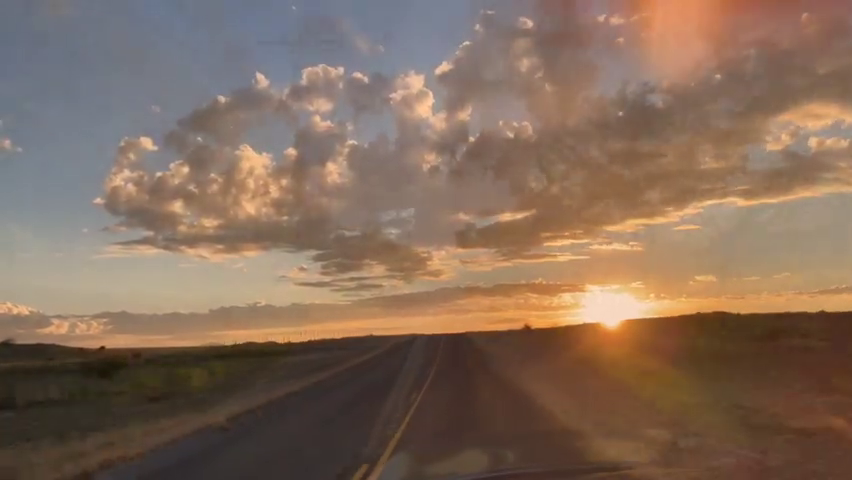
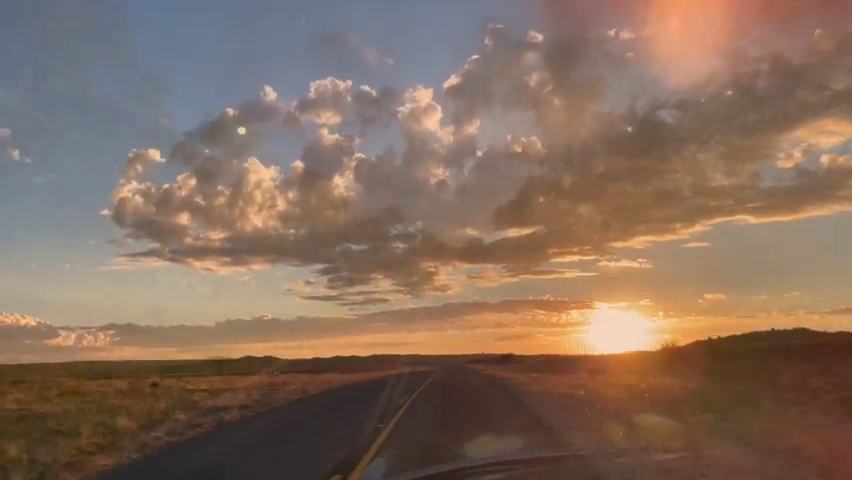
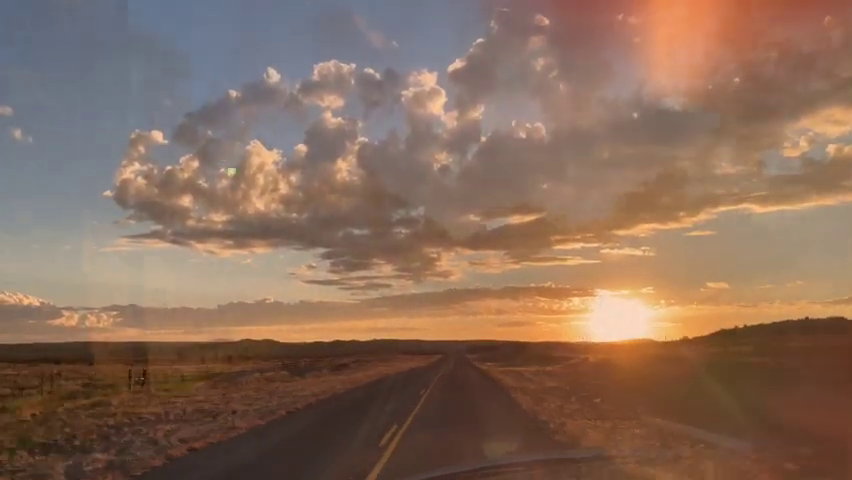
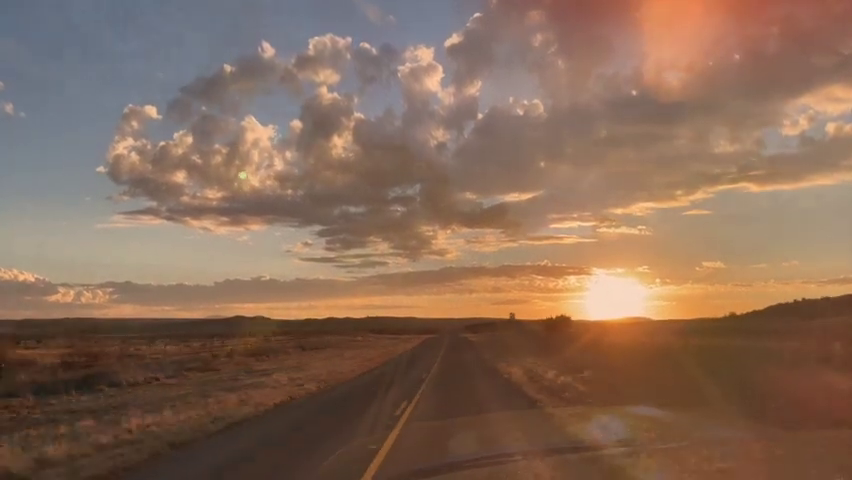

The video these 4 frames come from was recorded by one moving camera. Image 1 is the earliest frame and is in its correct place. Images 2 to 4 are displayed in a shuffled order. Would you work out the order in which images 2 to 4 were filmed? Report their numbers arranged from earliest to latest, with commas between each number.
2, 3, 4
